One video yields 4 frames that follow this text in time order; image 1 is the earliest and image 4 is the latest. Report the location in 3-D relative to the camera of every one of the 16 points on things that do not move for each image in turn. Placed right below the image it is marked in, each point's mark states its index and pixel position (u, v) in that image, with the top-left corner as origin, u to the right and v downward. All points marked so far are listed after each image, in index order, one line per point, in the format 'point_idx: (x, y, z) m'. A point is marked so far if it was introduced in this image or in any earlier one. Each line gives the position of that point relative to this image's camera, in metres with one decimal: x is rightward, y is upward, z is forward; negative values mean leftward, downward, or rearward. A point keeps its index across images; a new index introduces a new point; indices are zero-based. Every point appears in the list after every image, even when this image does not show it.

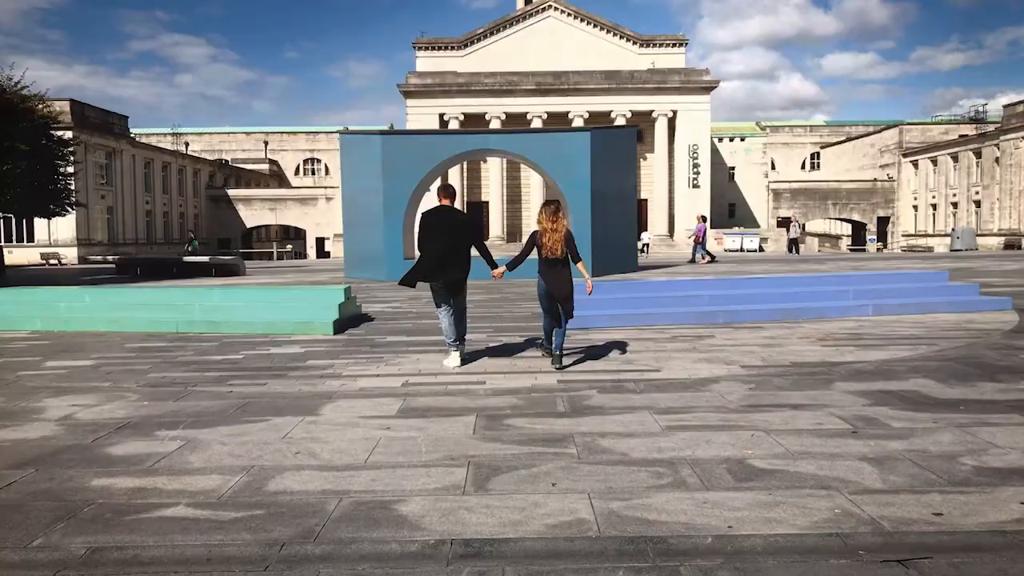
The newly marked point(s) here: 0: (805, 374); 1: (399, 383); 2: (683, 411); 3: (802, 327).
0: (+2.8, -0.8, +7.2) m
1: (-1.0, -0.9, +7.0) m
2: (+1.3, -0.9, +5.8) m
3: (+3.9, -0.5, +10.3) m
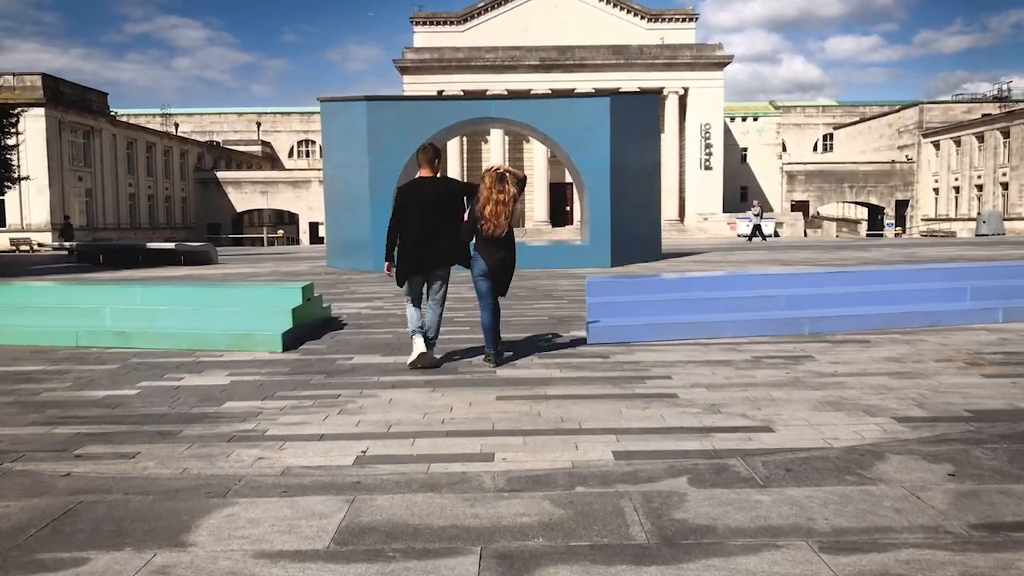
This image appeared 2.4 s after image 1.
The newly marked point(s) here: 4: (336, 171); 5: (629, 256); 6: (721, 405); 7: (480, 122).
0: (+2.9, -0.9, +4.4) m
1: (-0.9, -1.0, +4.2) m
2: (+1.5, -1.0, +3.0) m
3: (+4.1, -0.5, +7.5) m
4: (-4.6, +3.0, +19.7) m
5: (+2.9, +0.8, +19.3) m
6: (+1.5, -0.8, +5.3) m
7: (-0.8, +4.2, +18.9) m
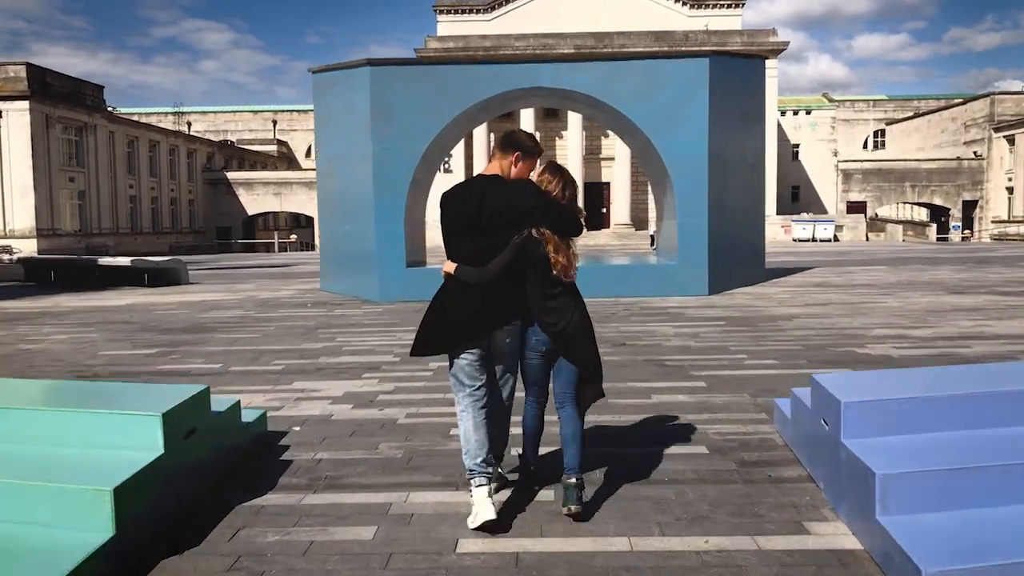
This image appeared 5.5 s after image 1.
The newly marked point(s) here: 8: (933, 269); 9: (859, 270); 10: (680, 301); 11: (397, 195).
0: (+3.5, -1.5, -0.8) m
1: (-0.3, -1.6, -0.8) m
2: (+2.0, -1.6, -2.1) m
3: (+4.8, -1.1, +2.3) m
4: (-3.5, +2.4, +14.8) m
5: (+4.0, +0.2, +14.1) m
6: (+2.1, -1.4, +0.2) m
7: (+0.2, +3.5, +13.8) m
8: (+9.8, +0.5, +17.6) m
9: (+8.0, +0.4, +17.4) m
10: (+2.8, -0.2, +12.7) m
11: (-2.1, +1.7, +13.7) m
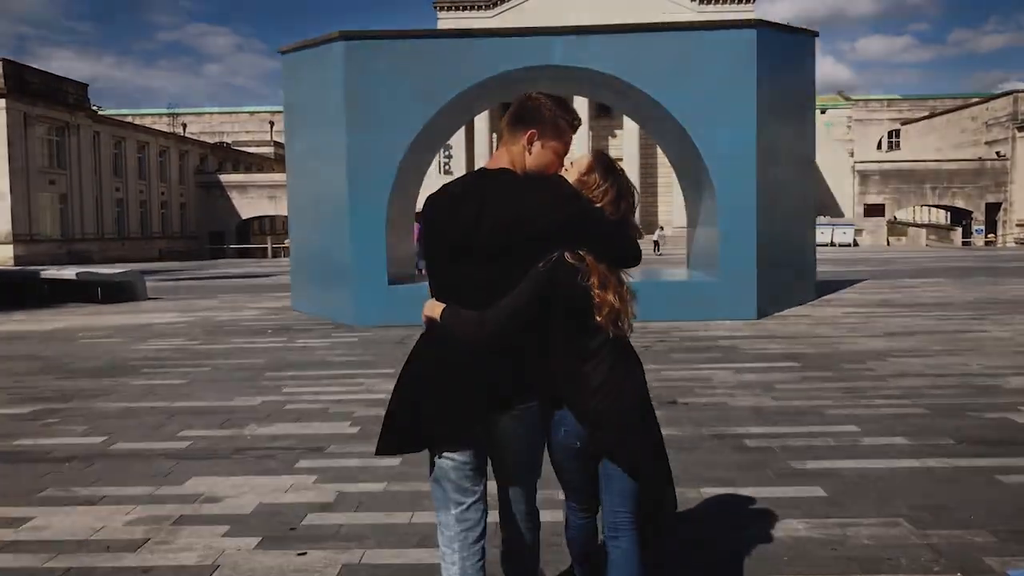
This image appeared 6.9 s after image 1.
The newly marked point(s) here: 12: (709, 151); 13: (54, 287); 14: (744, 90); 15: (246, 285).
0: (+3.5, -1.7, -3.2) m
1: (-0.3, -1.8, -3.2) m
2: (+2.0, -1.9, -4.5) m
3: (+4.8, -1.4, -0.1) m
4: (-3.4, +2.1, +12.5) m
5: (+4.0, -0.1, +11.7) m
6: (+2.1, -1.7, -2.2) m
7: (+0.3, +3.2, +11.5) m
8: (+9.9, +0.2, +15.2) m
9: (+8.0, +0.1, +15.0) m
10: (+2.9, -0.5, +10.3) m
11: (-2.0, +1.3, +11.3) m
12: (+2.9, +2.0, +11.0) m
13: (-10.1, +0.1, +16.7) m
14: (+3.4, +2.9, +11.0) m
15: (-6.5, +0.1, +18.6) m
